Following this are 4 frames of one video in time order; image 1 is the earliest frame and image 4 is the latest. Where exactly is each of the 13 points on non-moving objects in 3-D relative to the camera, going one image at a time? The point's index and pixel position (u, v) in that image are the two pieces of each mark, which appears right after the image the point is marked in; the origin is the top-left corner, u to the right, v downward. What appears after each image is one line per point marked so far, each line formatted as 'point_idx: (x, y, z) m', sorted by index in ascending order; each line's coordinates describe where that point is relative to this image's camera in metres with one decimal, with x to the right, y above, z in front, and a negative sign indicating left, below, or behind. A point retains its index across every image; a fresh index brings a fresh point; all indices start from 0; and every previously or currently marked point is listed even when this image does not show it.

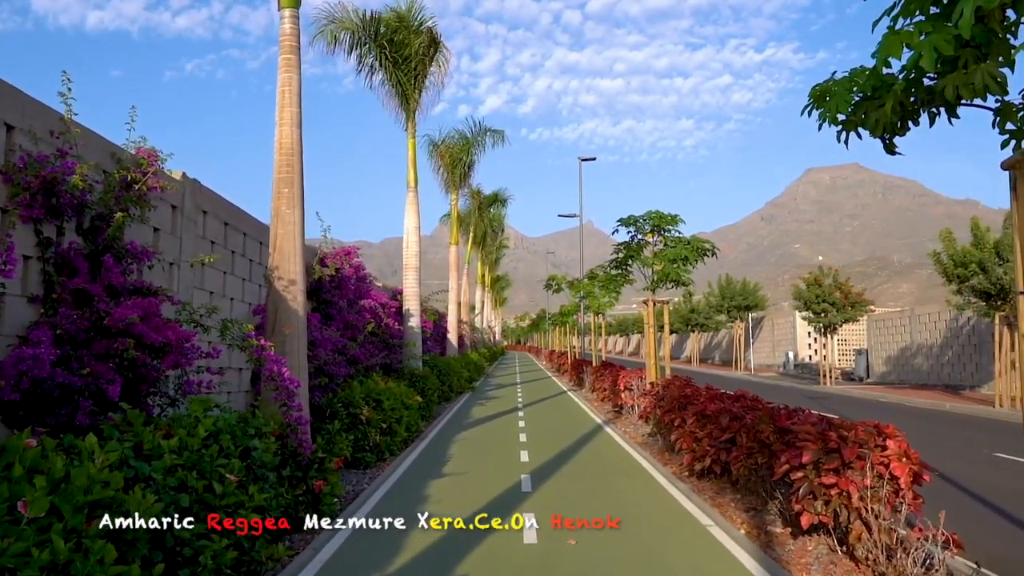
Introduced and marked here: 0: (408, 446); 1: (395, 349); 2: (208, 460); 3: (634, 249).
0: (-1.8, -2.7, +13.4) m
1: (-2.5, -1.4, +17.3) m
2: (-2.1, -1.2, +5.5) m
3: (+2.4, +0.8, +15.3) m
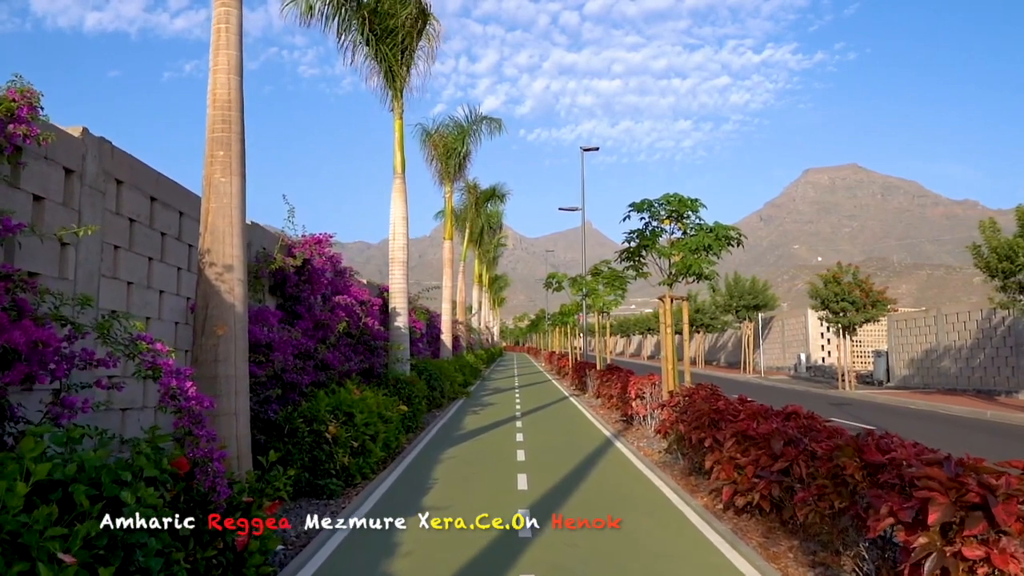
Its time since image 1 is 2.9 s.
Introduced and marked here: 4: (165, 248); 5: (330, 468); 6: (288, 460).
0: (-1.9, -2.6, +11.4) m
1: (-2.6, -1.3, +15.3) m
2: (-2.2, -1.1, +3.5) m
3: (+2.3, +0.9, +13.4) m
4: (-3.7, +0.4, +8.3) m
5: (-2.2, -2.2, +9.4) m
6: (-2.6, -2.0, +9.1) m
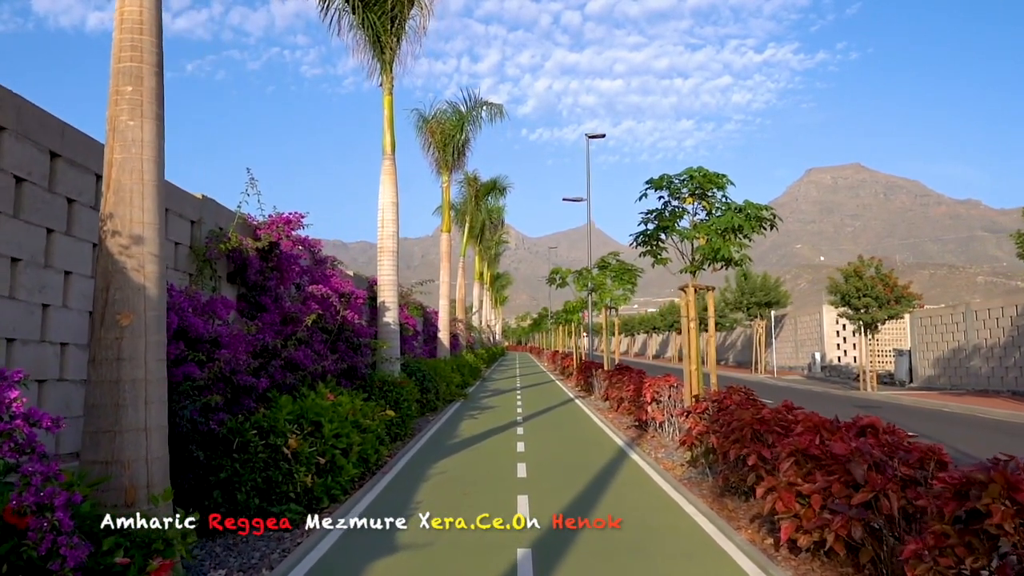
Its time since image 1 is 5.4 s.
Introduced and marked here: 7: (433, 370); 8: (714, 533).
0: (-1.9, -2.5, +9.7) m
1: (-2.6, -1.1, +13.6) m
2: (-2.2, -0.9, +1.8) m
3: (+2.3, +1.0, +11.7) m
4: (-3.7, +0.6, +6.6) m
5: (-2.2, -2.0, +7.7) m
6: (-2.6, -1.8, +7.4) m
7: (-2.0, -2.1, +19.9) m
8: (+1.9, -2.3, +7.2) m
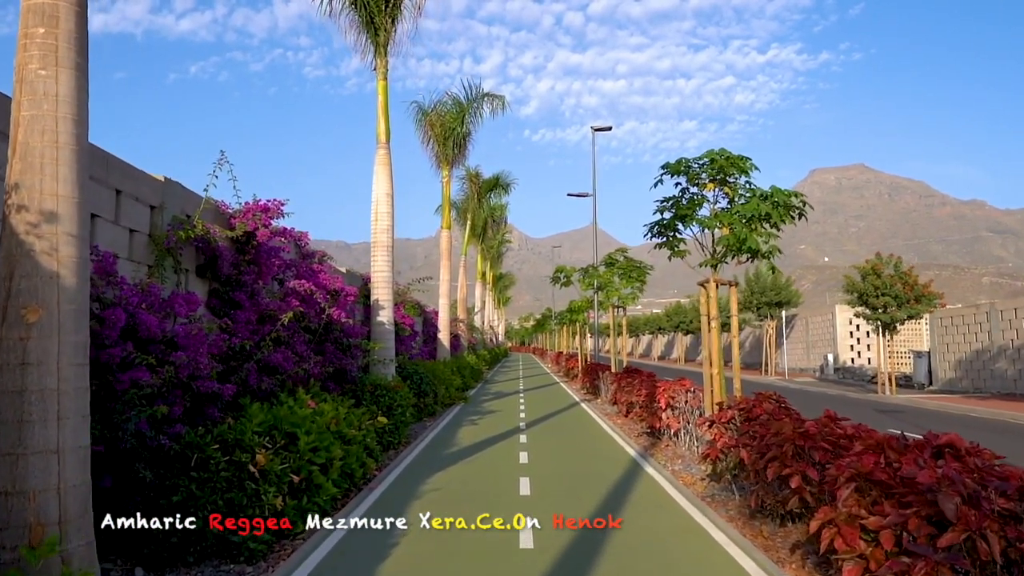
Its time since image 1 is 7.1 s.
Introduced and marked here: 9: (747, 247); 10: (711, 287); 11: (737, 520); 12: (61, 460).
0: (-1.9, -2.4, +8.7) m
1: (-2.6, -1.0, +12.6) m
2: (-2.2, -0.9, +0.8) m
3: (+2.4, +1.1, +10.6) m
4: (-3.7, +0.7, +5.5) m
5: (-2.2, -1.9, +6.6) m
6: (-2.6, -1.8, +6.3) m
7: (-2.0, -2.1, +18.8) m
8: (+1.9, -2.2, +6.1) m
9: (+3.0, +0.5, +10.0) m
10: (+2.8, 0.0, +10.8) m
11: (+2.2, -2.3, +7.6) m
12: (-2.5, -1.0, +4.4) m
